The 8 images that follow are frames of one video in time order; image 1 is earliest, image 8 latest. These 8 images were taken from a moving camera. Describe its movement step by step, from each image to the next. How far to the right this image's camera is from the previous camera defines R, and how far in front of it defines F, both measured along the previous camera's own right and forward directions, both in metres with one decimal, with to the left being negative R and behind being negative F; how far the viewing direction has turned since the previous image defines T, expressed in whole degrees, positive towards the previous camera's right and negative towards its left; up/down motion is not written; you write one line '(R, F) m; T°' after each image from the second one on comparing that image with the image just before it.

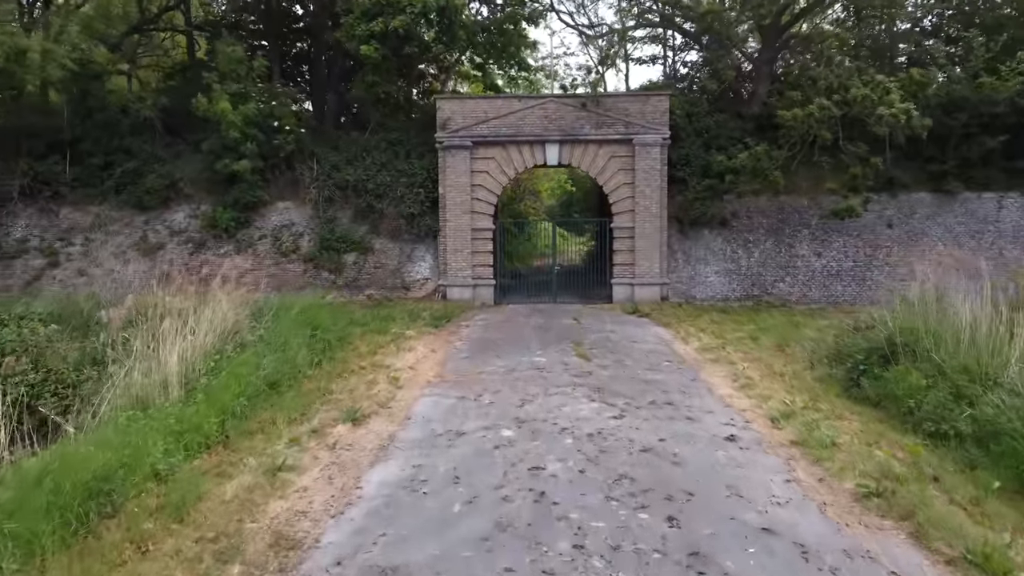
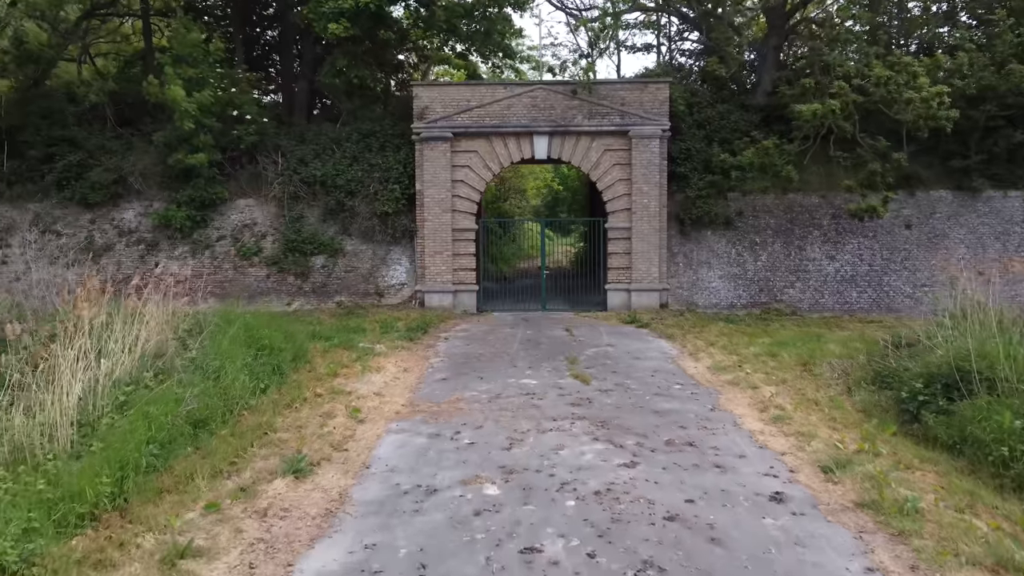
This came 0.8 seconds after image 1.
(0.0, +1.7) m; +1°
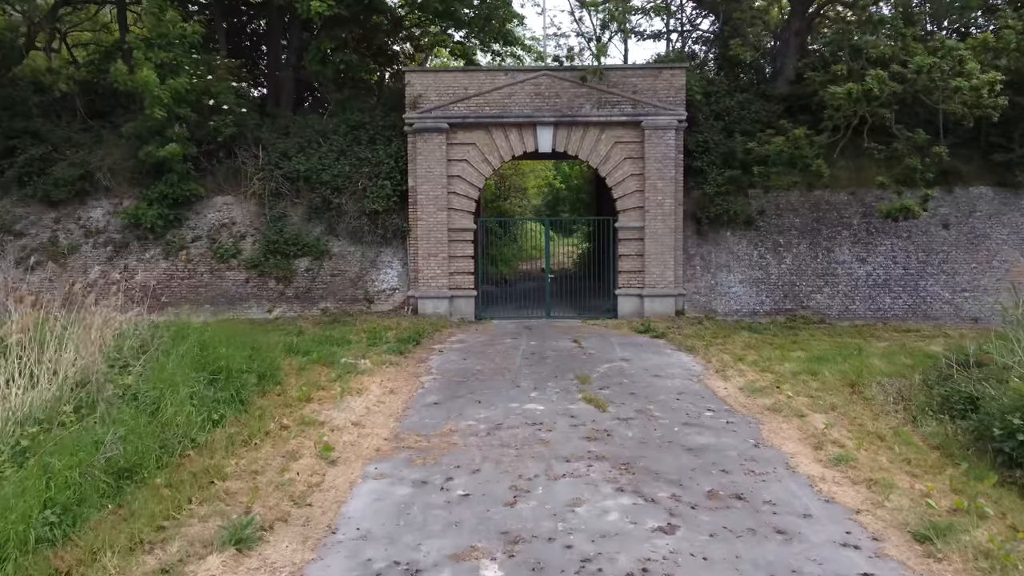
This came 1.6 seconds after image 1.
(0.0, +1.5) m; 0°
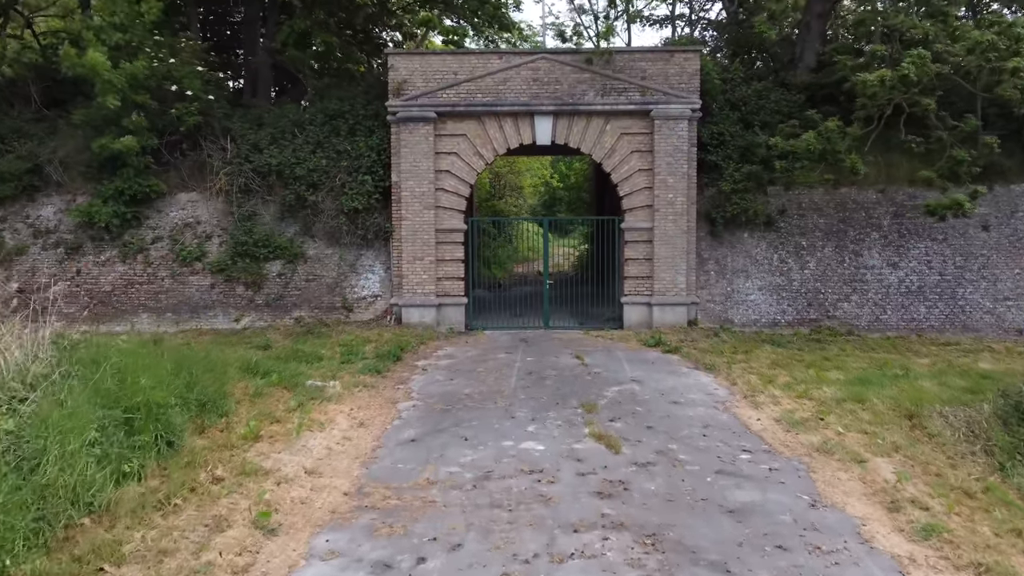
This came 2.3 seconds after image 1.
(0.0, +1.6) m; 0°
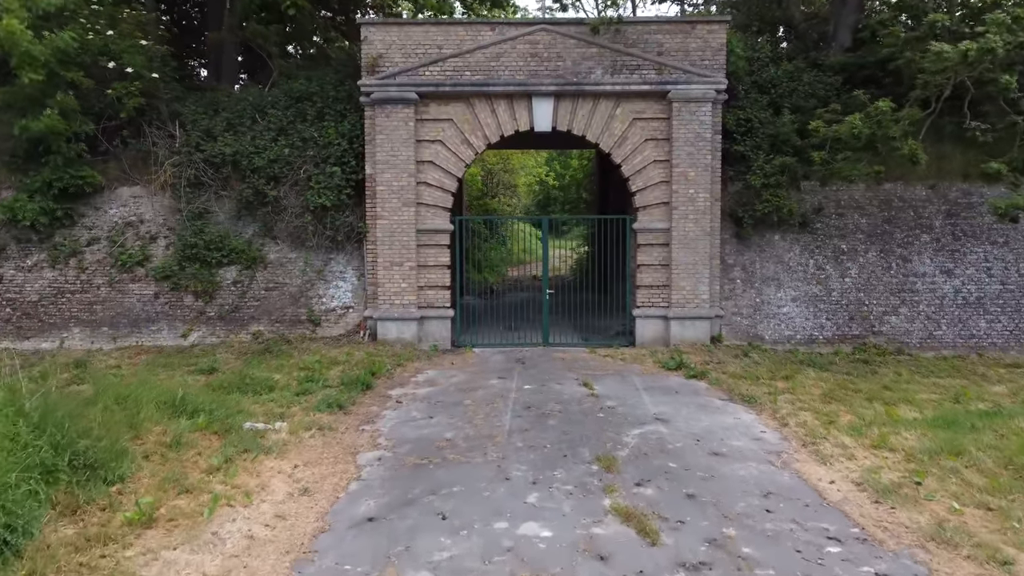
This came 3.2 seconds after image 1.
(0.0, +2.1) m; 0°
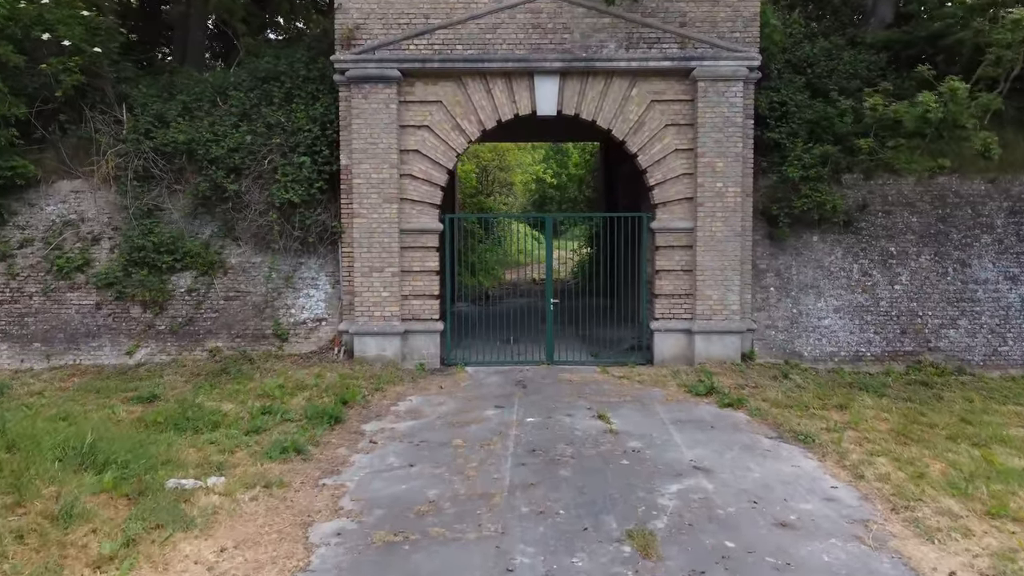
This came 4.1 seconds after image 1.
(0.0, +1.7) m; 0°
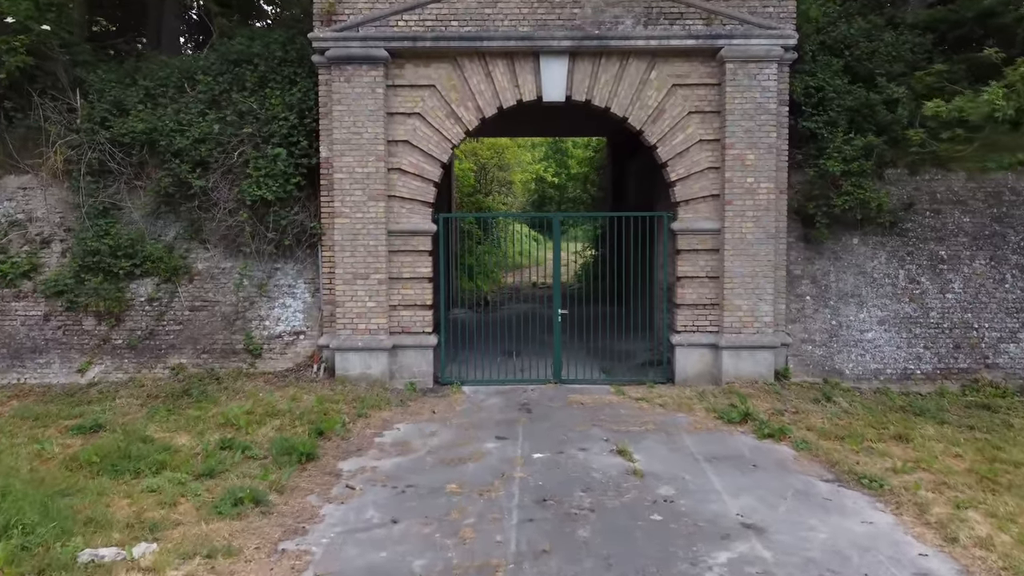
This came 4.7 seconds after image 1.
(-0.1, +1.2) m; 0°
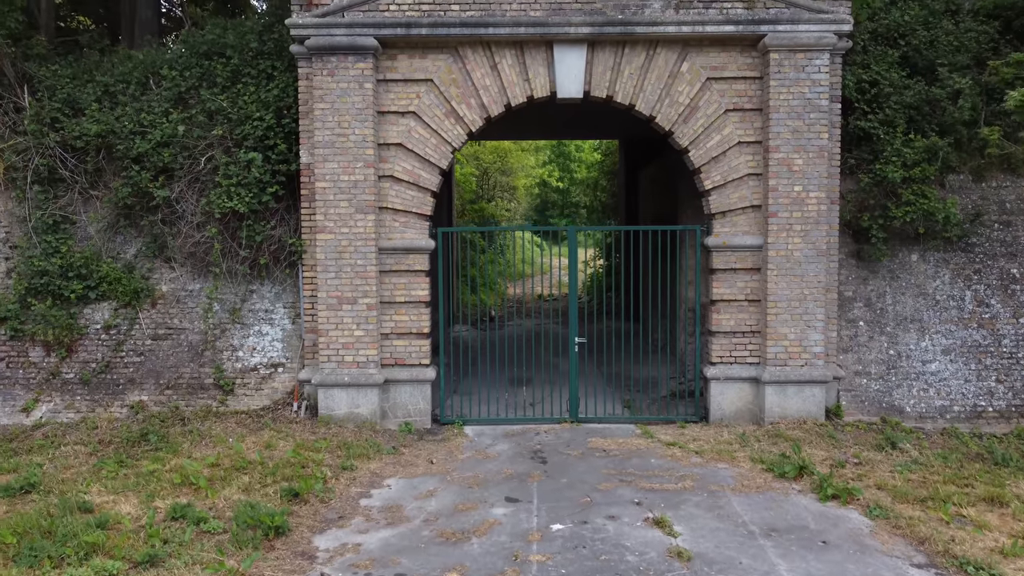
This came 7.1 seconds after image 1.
(-0.1, +1.2) m; 0°
